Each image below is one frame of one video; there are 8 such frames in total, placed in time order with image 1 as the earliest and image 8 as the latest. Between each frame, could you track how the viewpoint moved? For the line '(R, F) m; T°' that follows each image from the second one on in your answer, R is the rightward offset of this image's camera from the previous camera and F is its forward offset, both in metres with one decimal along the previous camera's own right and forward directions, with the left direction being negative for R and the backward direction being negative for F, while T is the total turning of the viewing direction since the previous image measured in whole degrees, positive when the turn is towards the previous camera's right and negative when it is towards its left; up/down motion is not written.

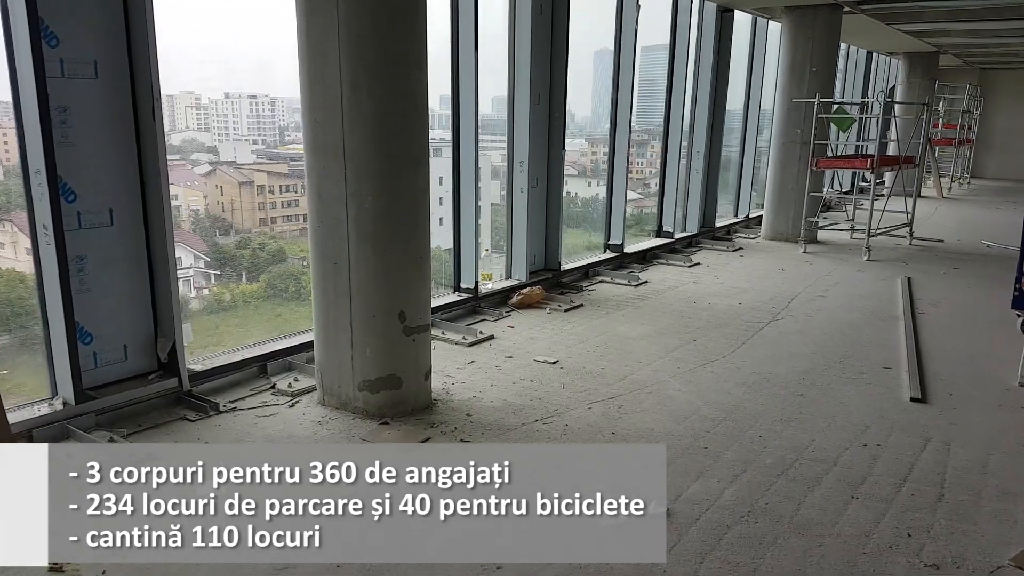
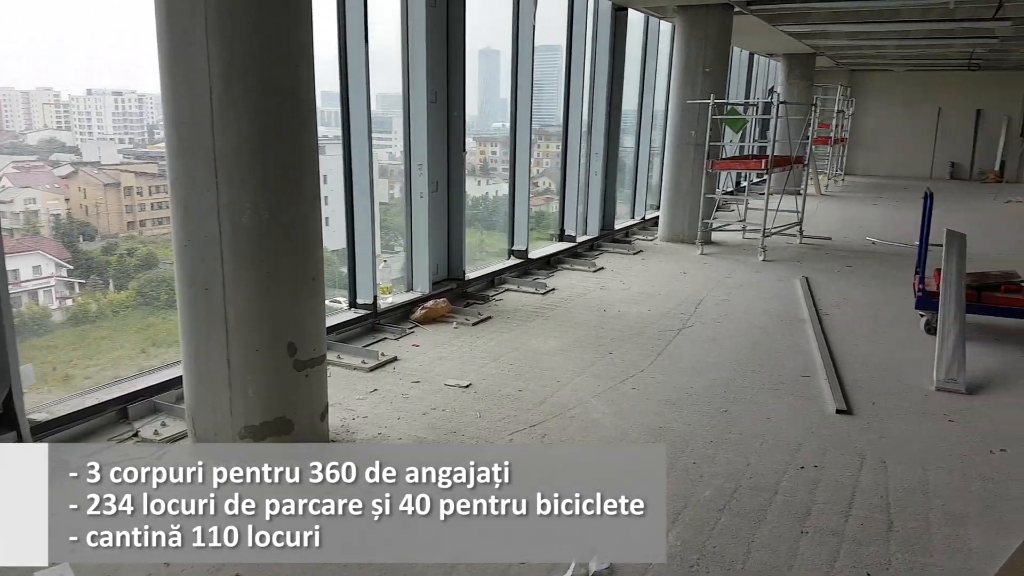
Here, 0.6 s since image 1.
(-0.1, +0.3) m; +8°
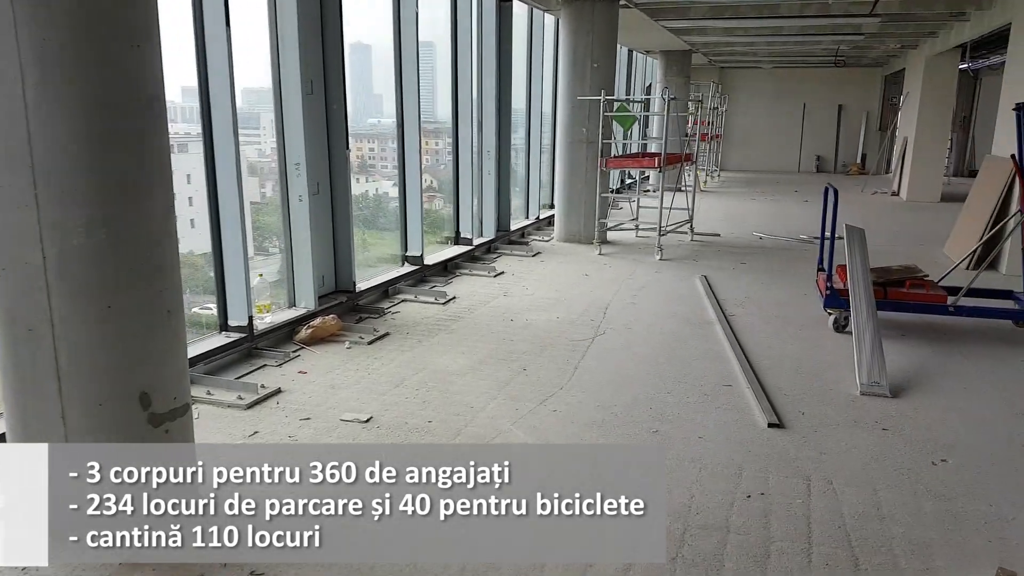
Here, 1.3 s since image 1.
(-0.1, +0.4) m; +8°
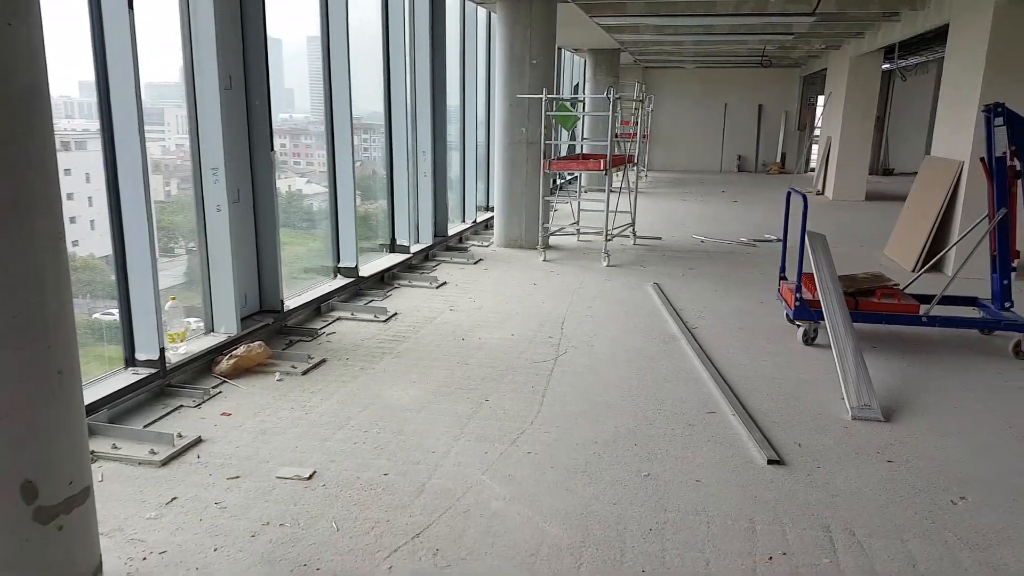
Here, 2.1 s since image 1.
(-0.2, +0.4) m; +6°
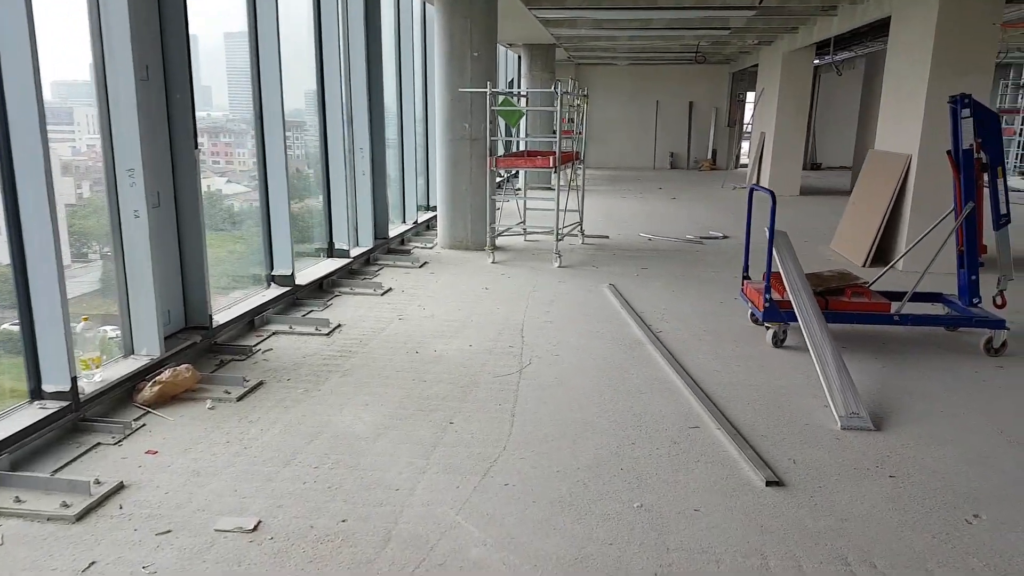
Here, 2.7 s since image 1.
(-0.1, +0.3) m; +5°
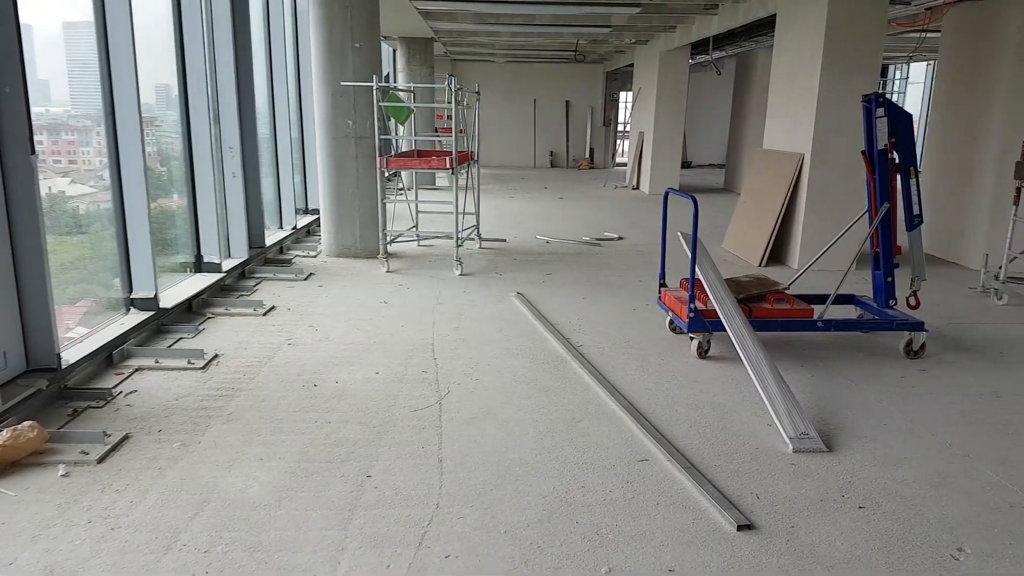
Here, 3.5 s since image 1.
(-0.2, +0.4) m; +9°
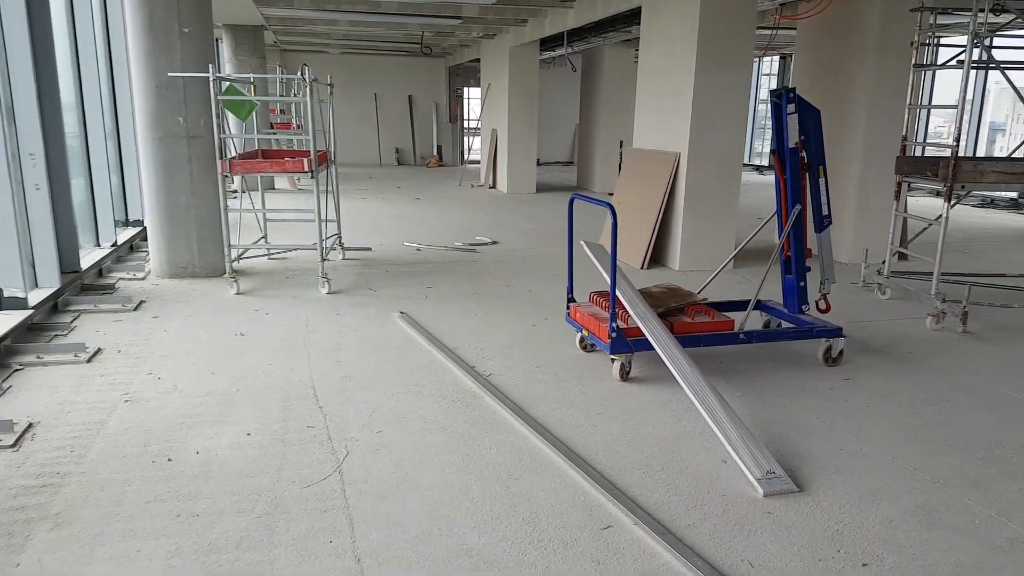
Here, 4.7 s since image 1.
(-0.2, +0.5) m; +12°
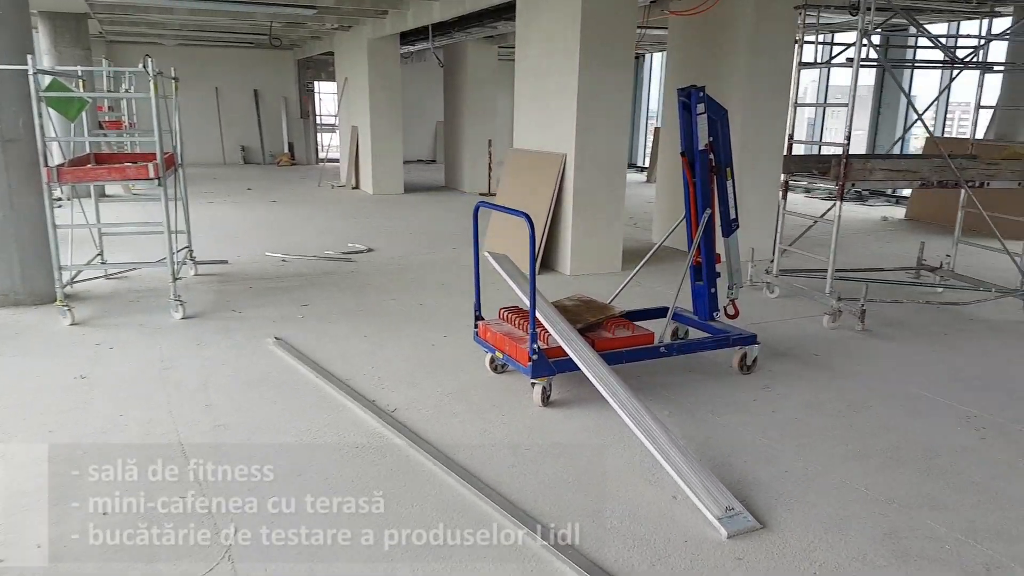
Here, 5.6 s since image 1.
(-0.2, +0.4) m; +10°
